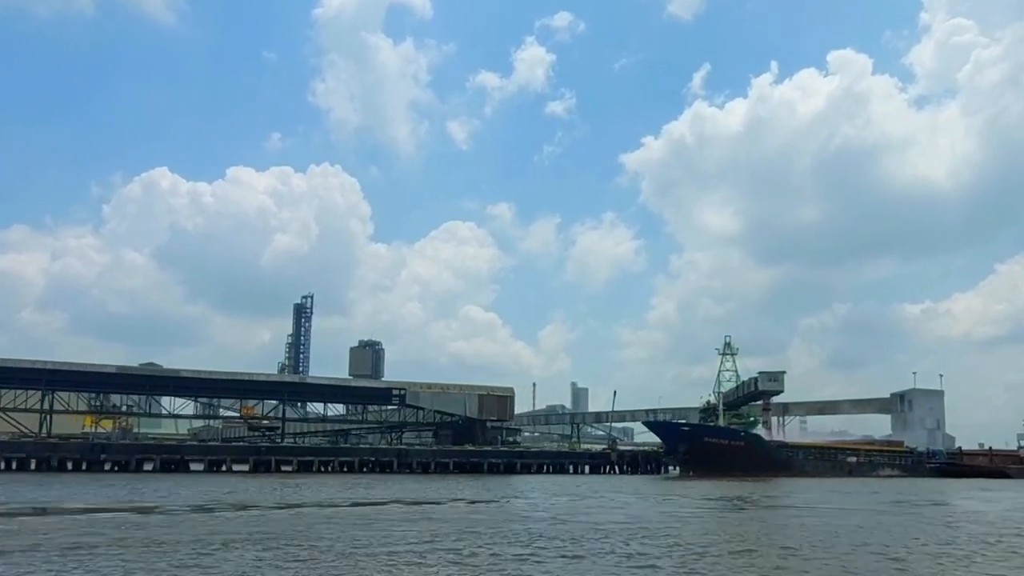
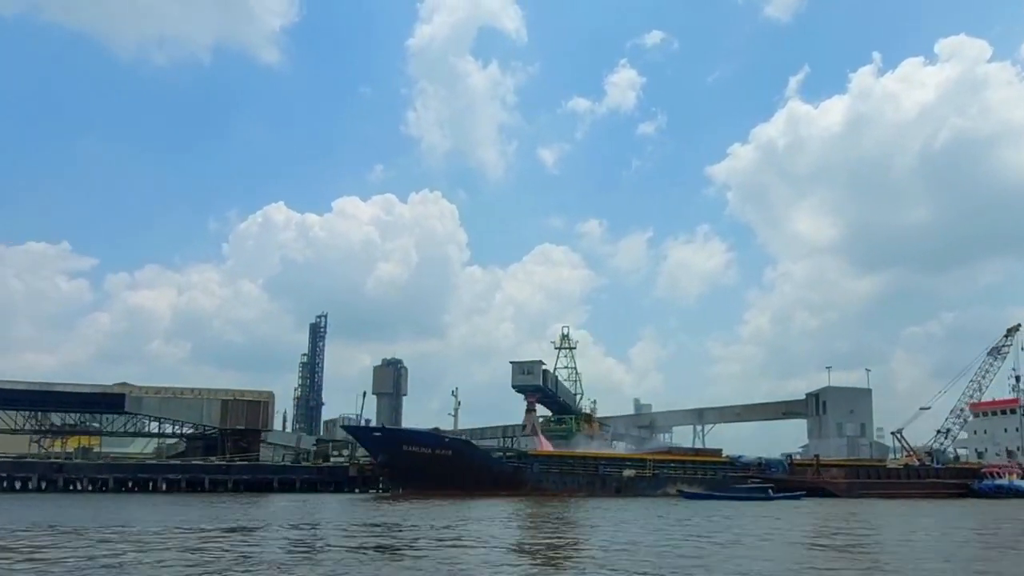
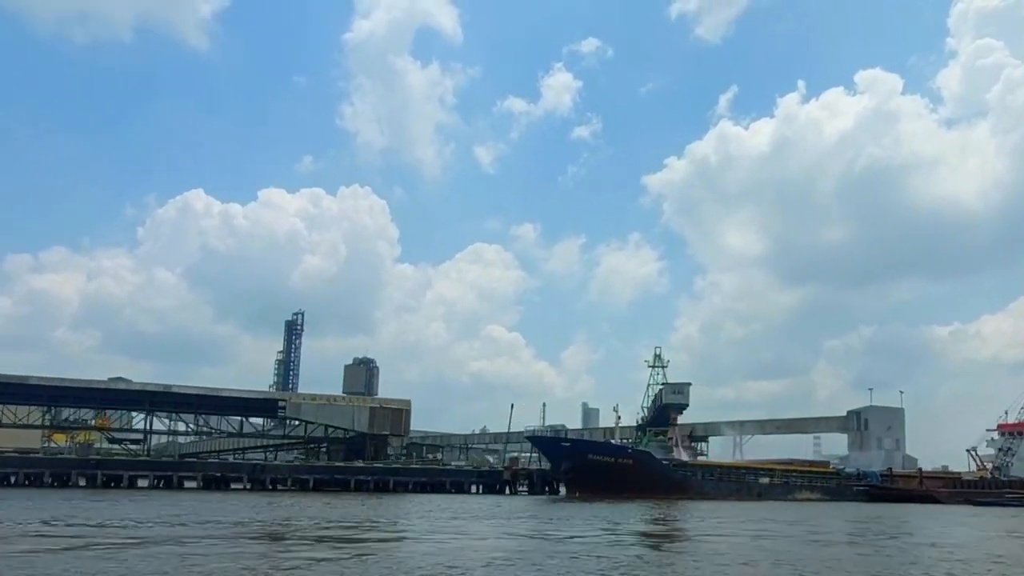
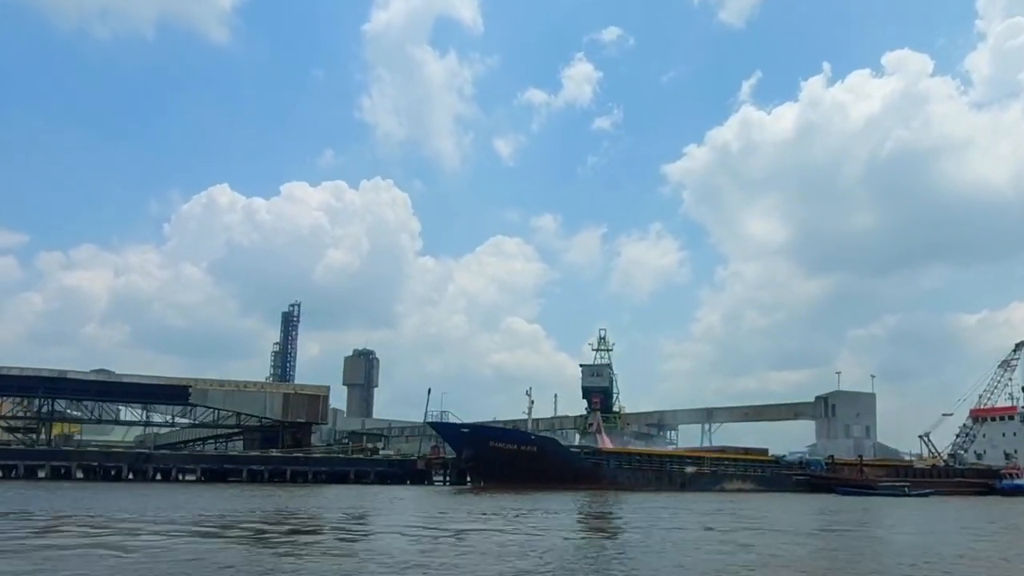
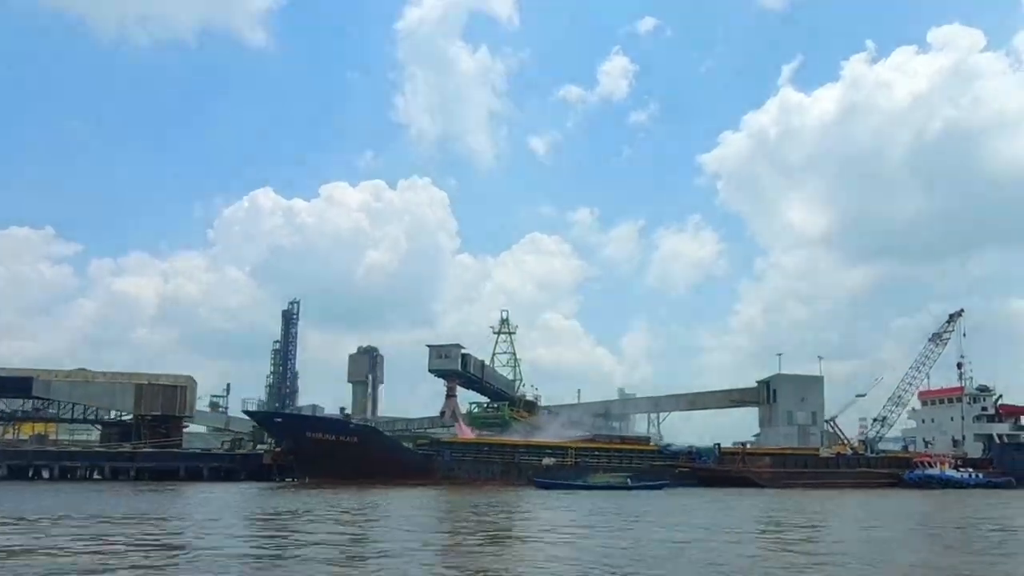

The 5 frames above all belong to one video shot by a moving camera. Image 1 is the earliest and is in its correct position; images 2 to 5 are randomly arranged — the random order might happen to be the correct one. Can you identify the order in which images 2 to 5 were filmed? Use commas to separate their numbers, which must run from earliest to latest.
3, 4, 2, 5
